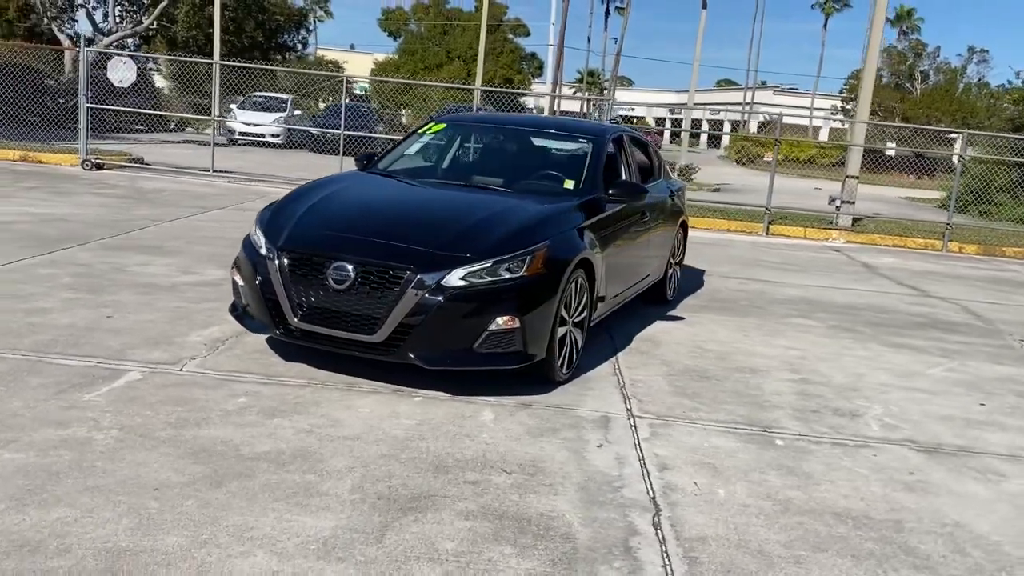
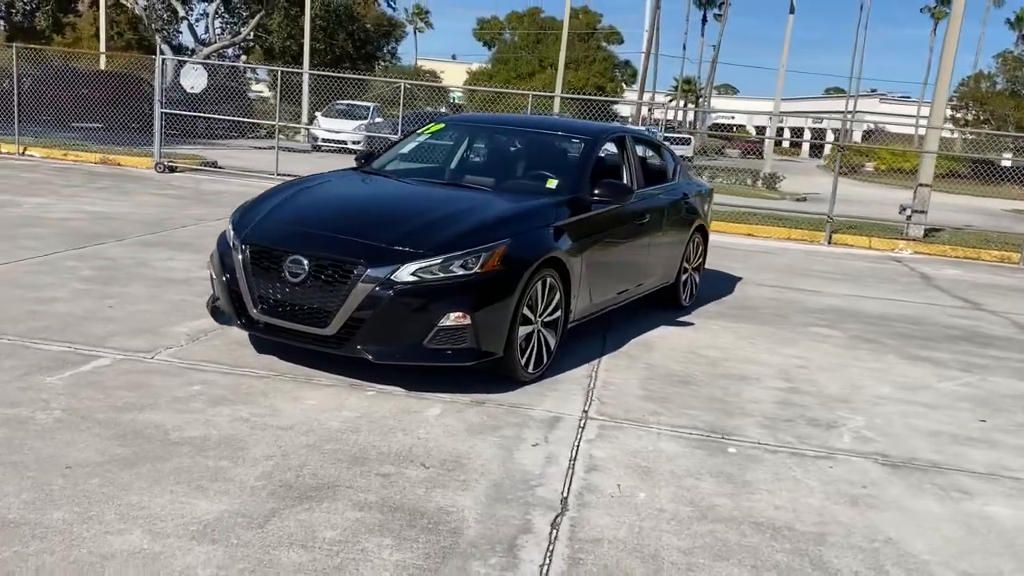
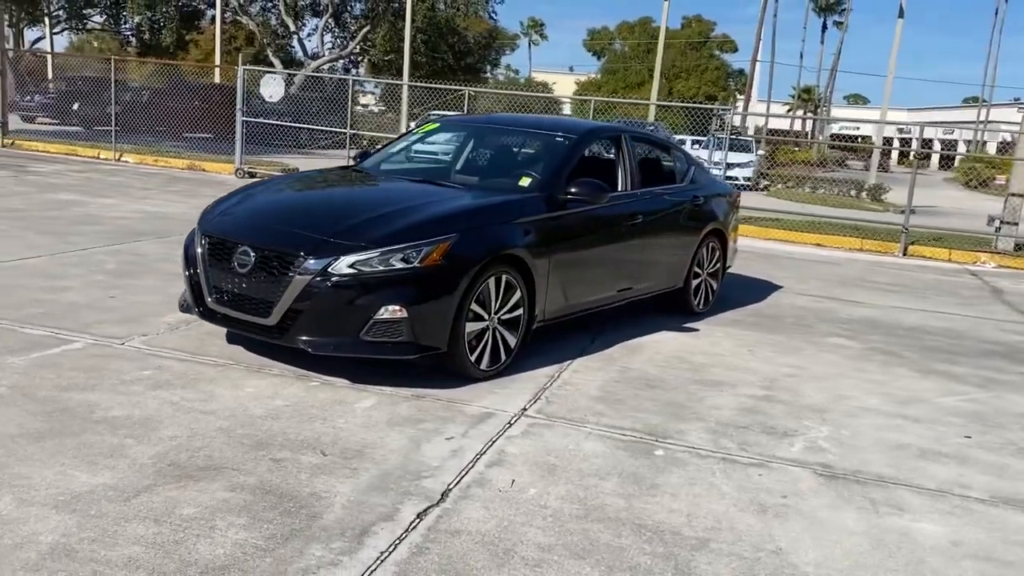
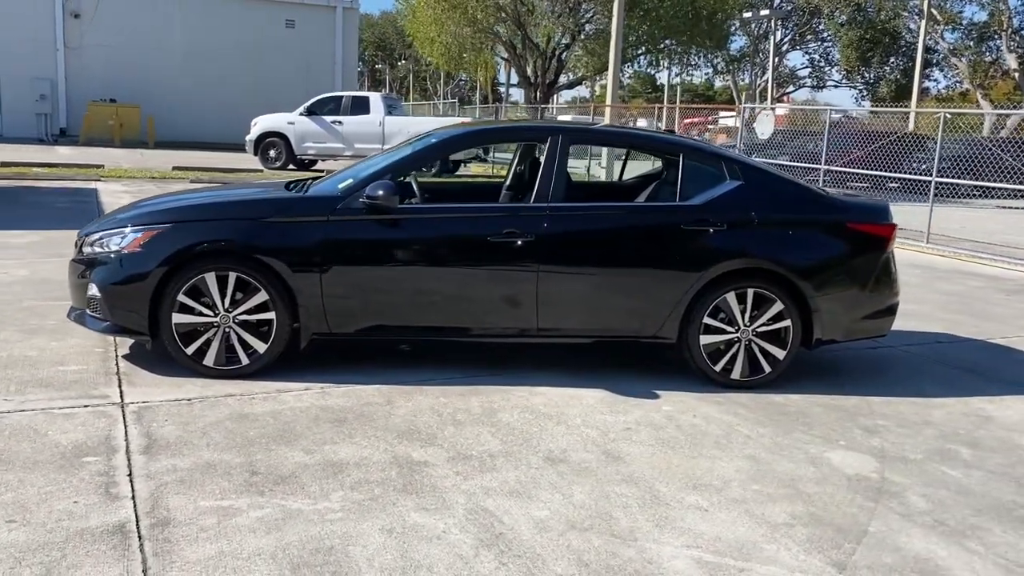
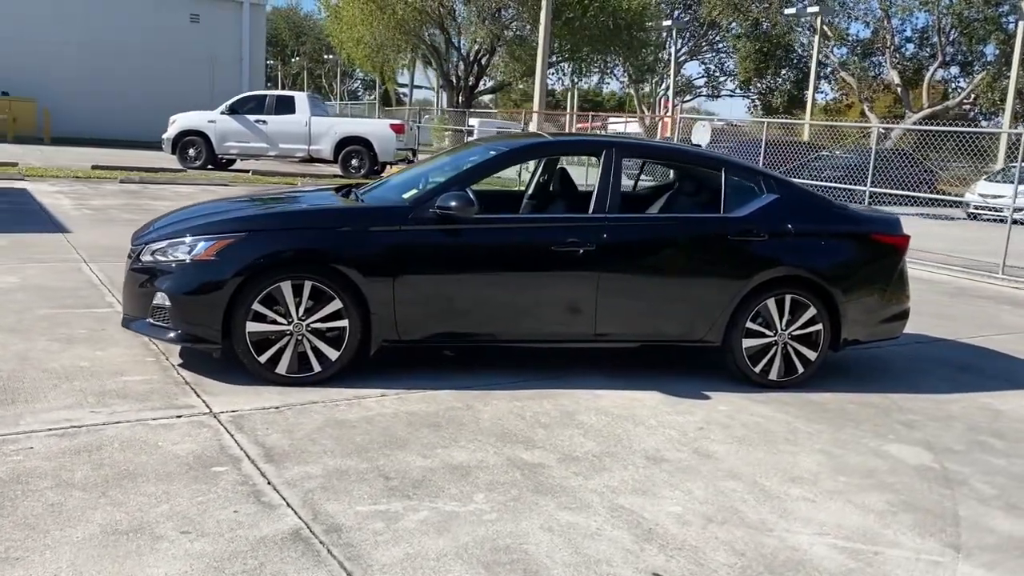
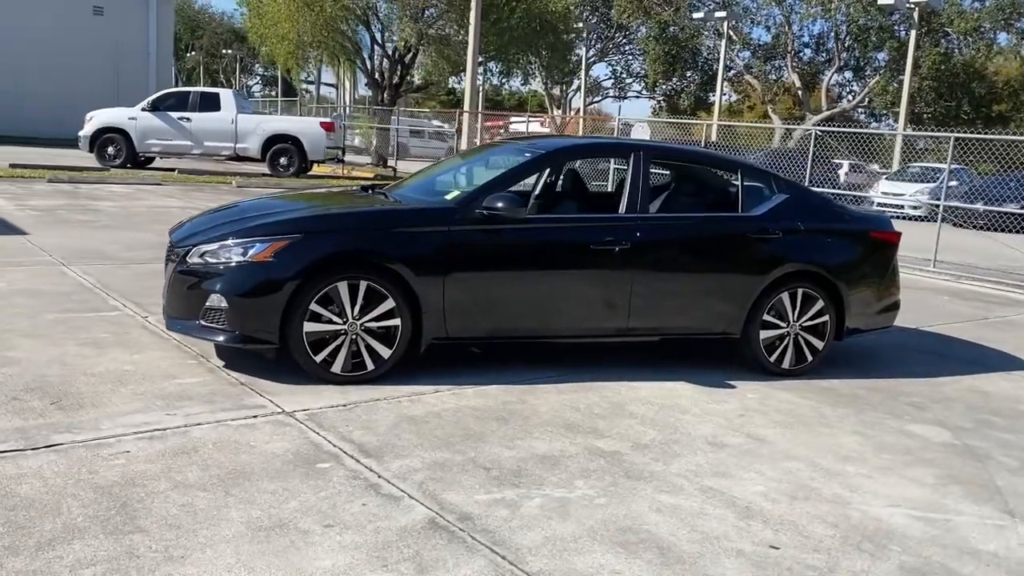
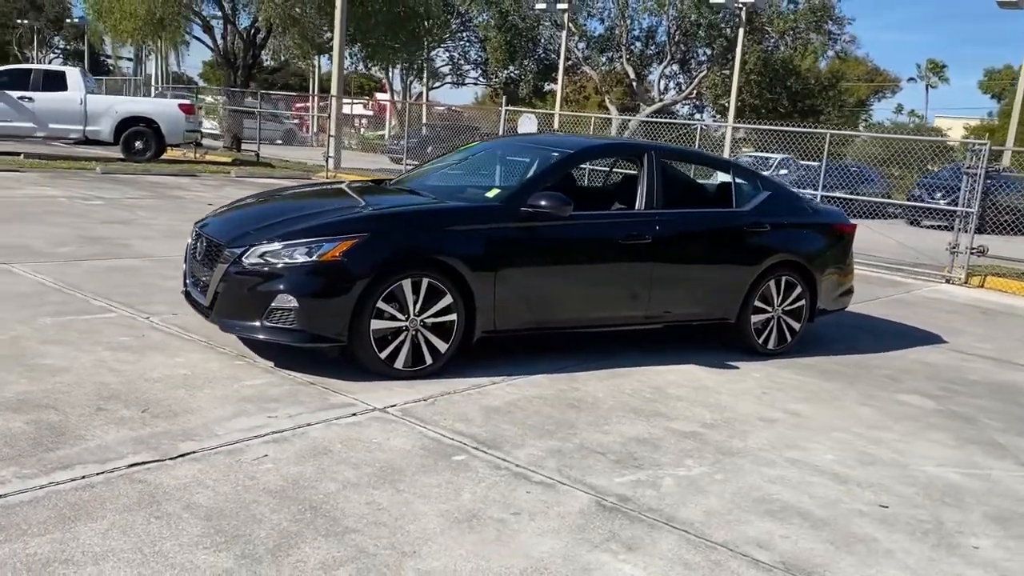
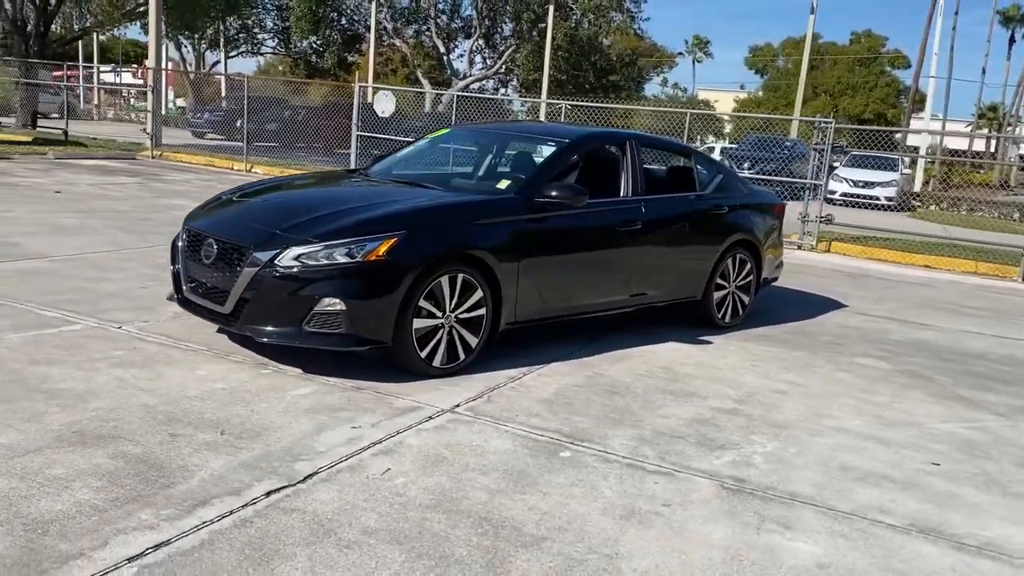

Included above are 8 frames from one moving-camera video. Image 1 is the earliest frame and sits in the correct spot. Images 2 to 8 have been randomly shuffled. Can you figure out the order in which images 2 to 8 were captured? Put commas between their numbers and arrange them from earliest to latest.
2, 3, 8, 7, 6, 5, 4
